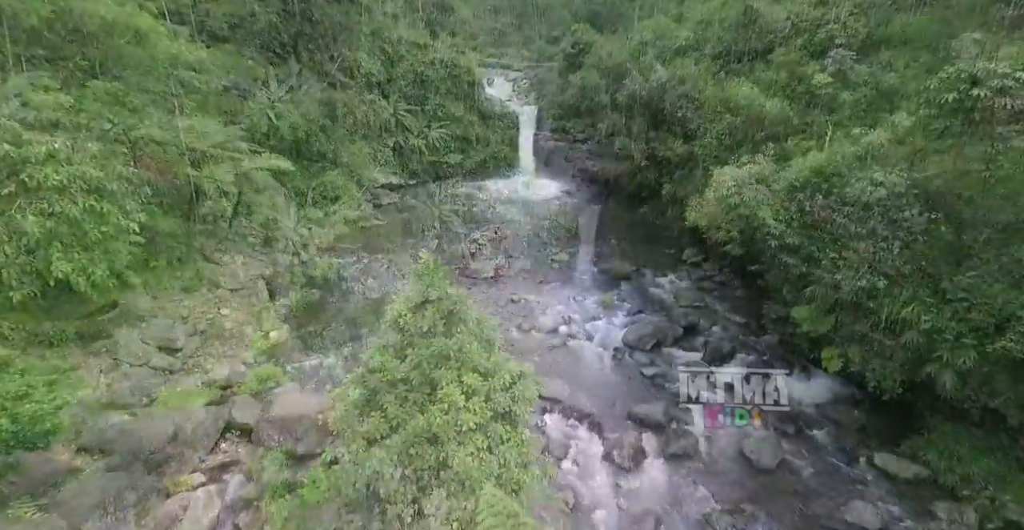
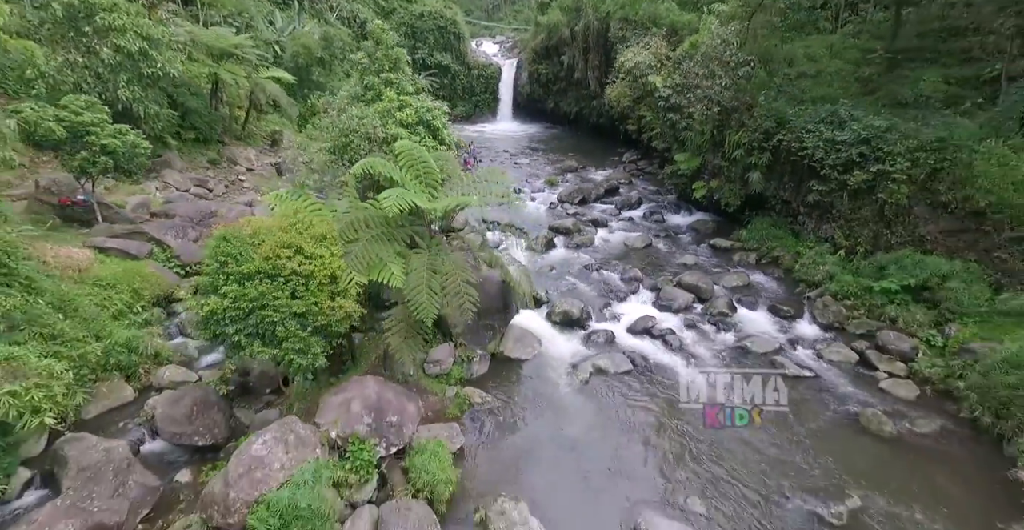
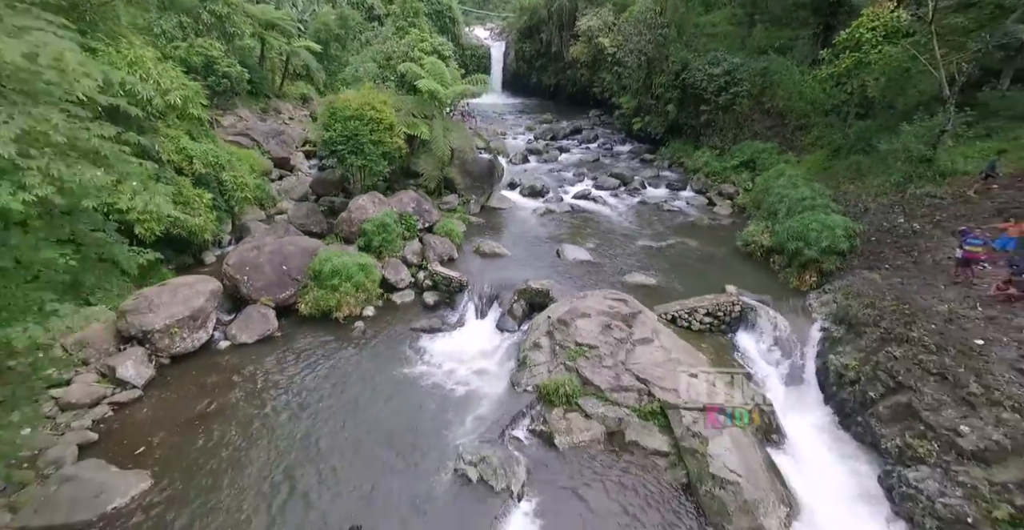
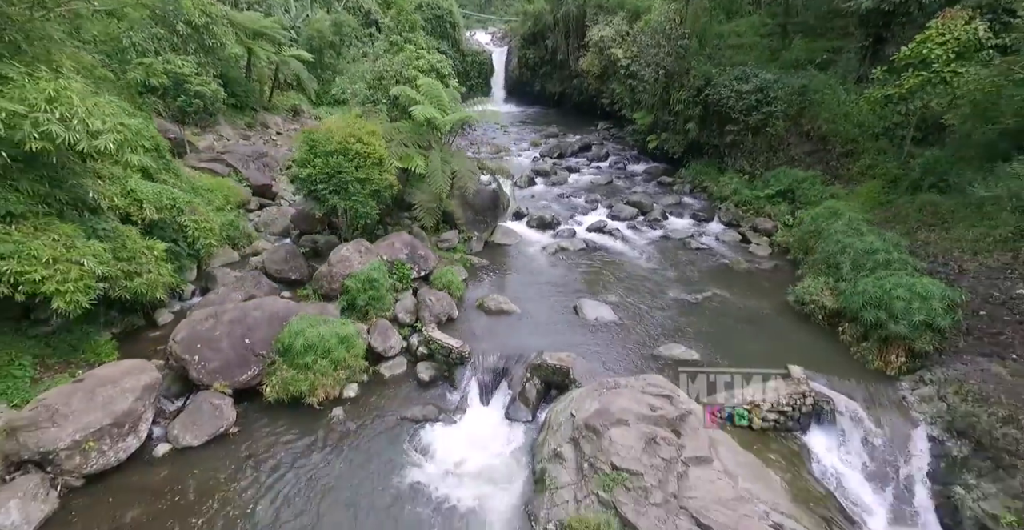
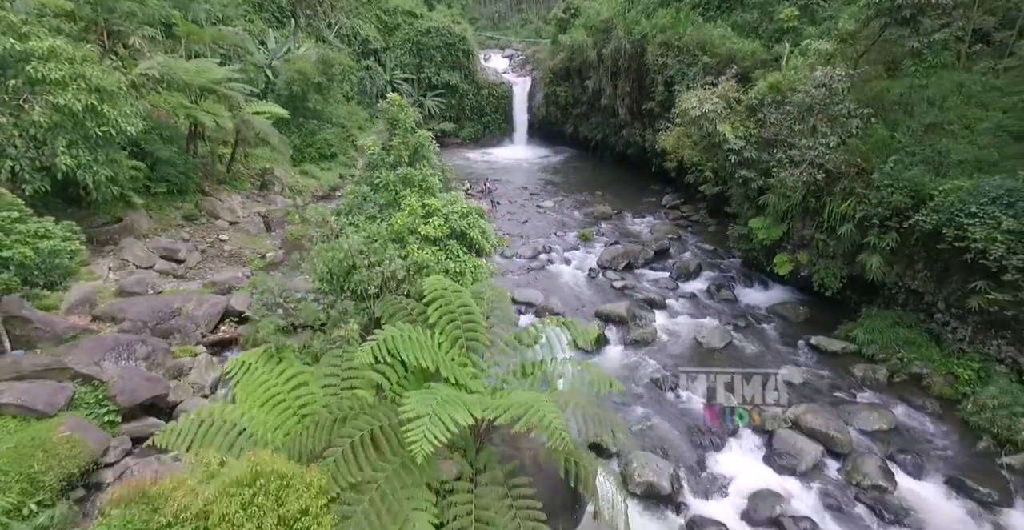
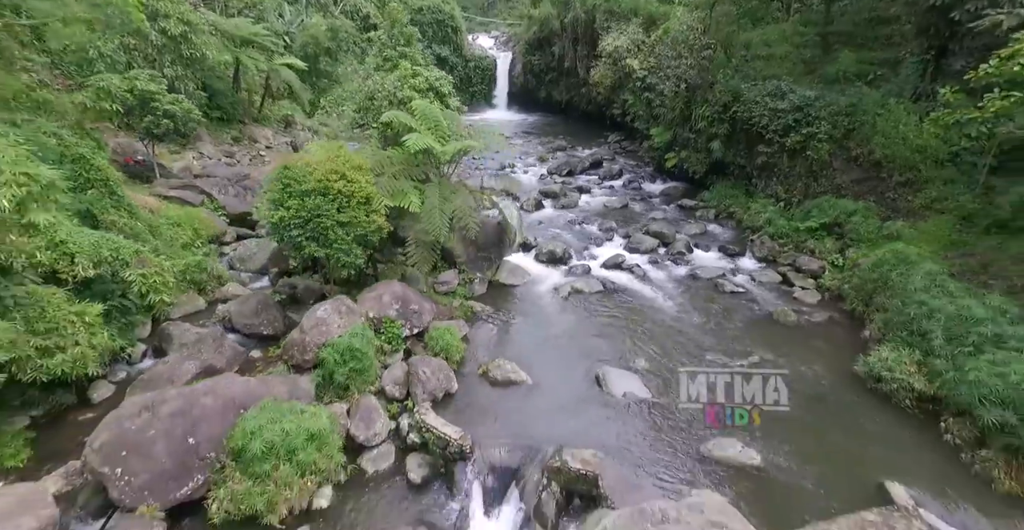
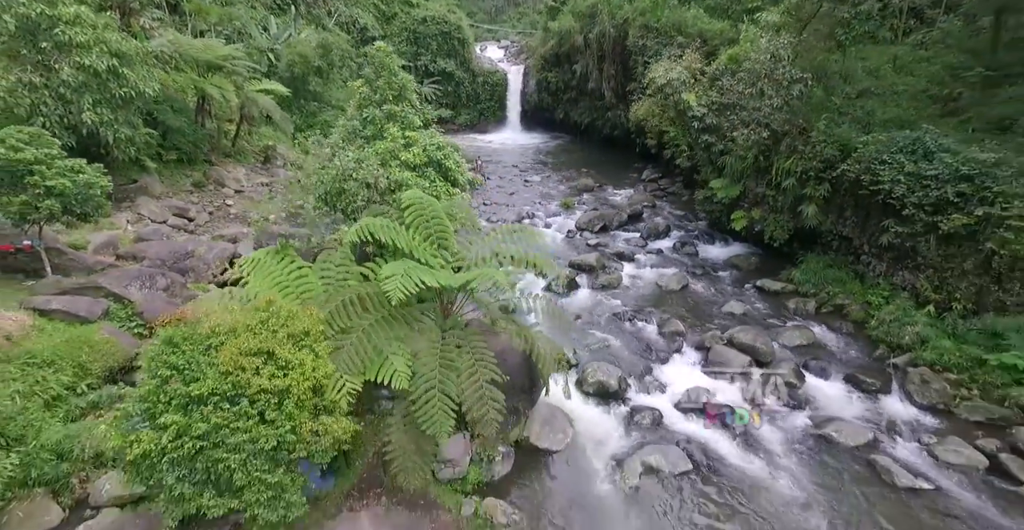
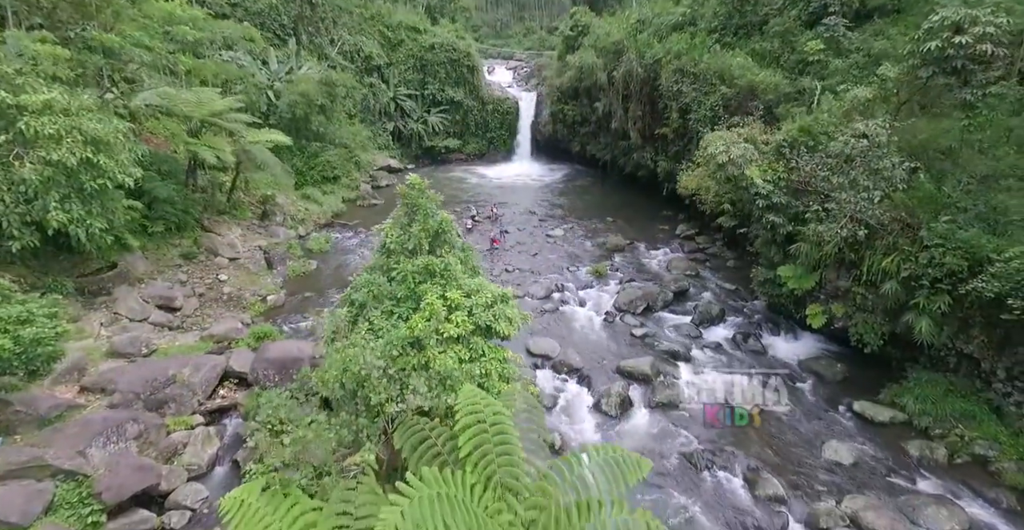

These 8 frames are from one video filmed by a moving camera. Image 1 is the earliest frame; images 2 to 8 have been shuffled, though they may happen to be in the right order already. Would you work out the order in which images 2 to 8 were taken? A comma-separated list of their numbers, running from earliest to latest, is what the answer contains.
8, 5, 7, 2, 6, 4, 3
